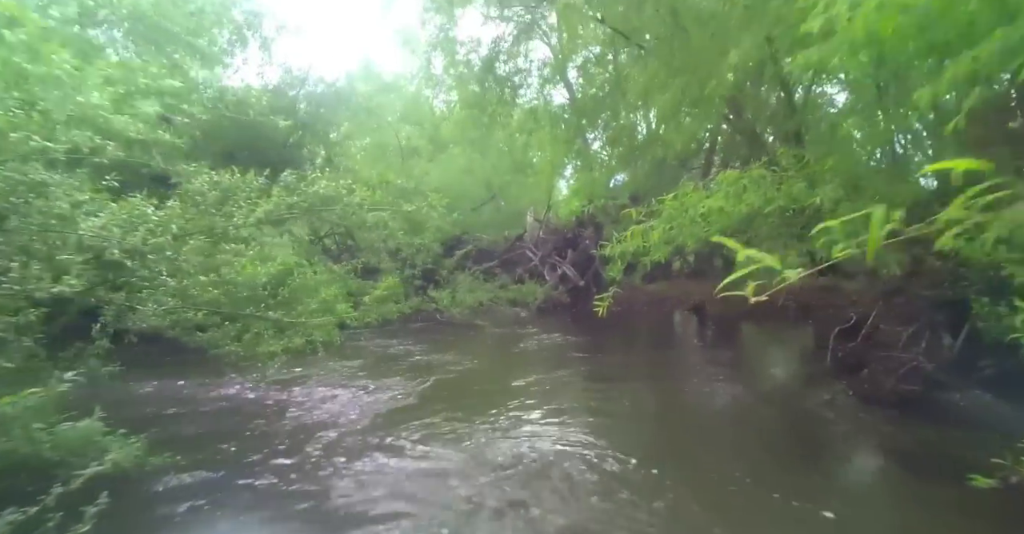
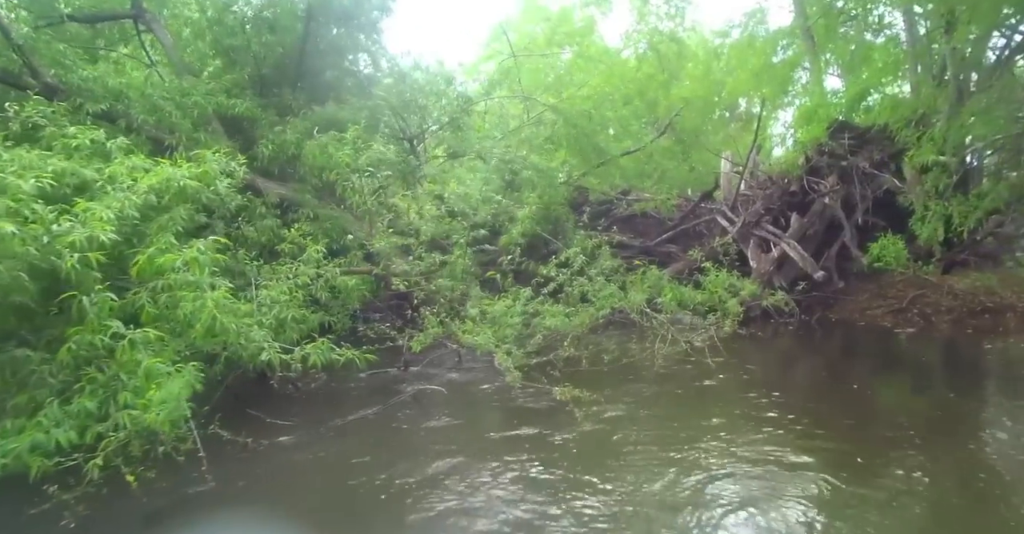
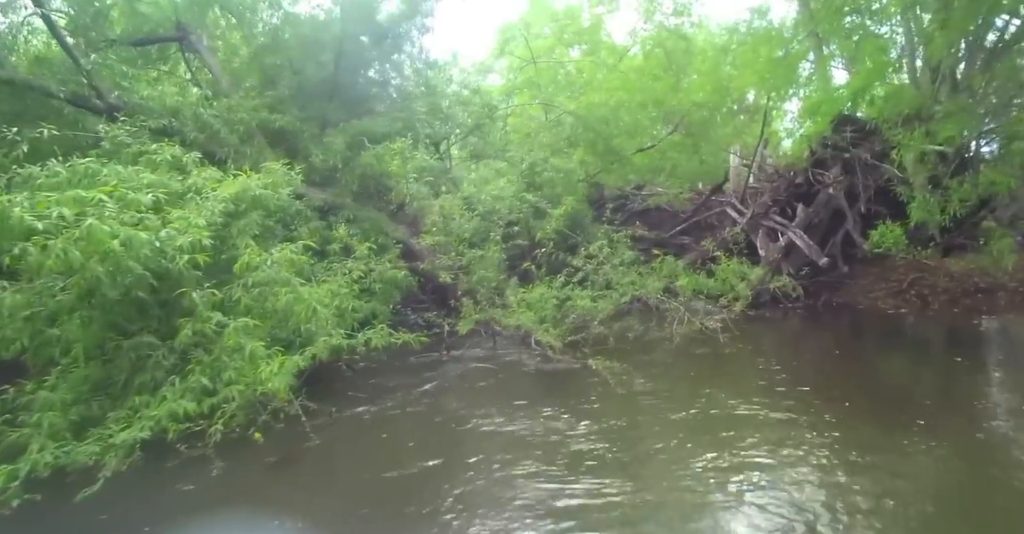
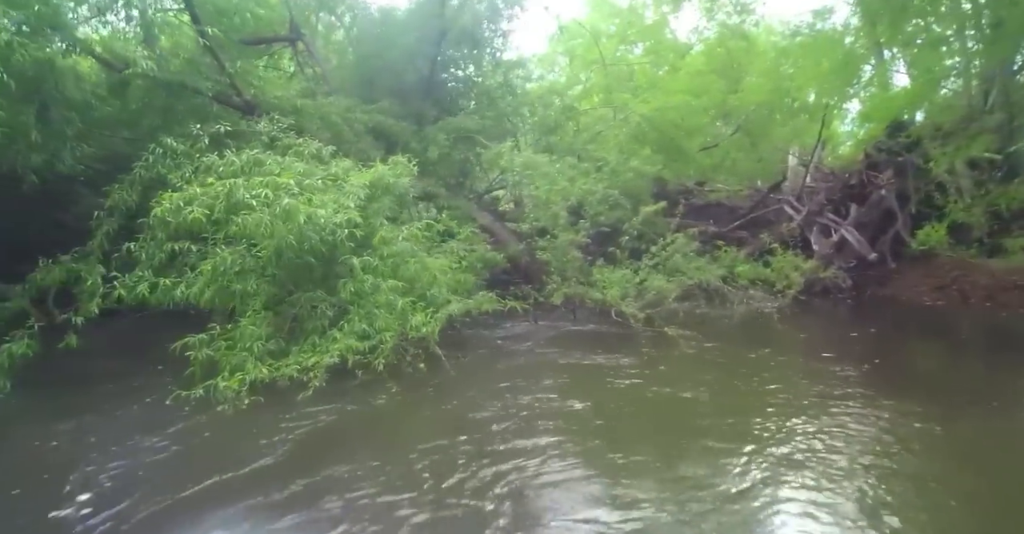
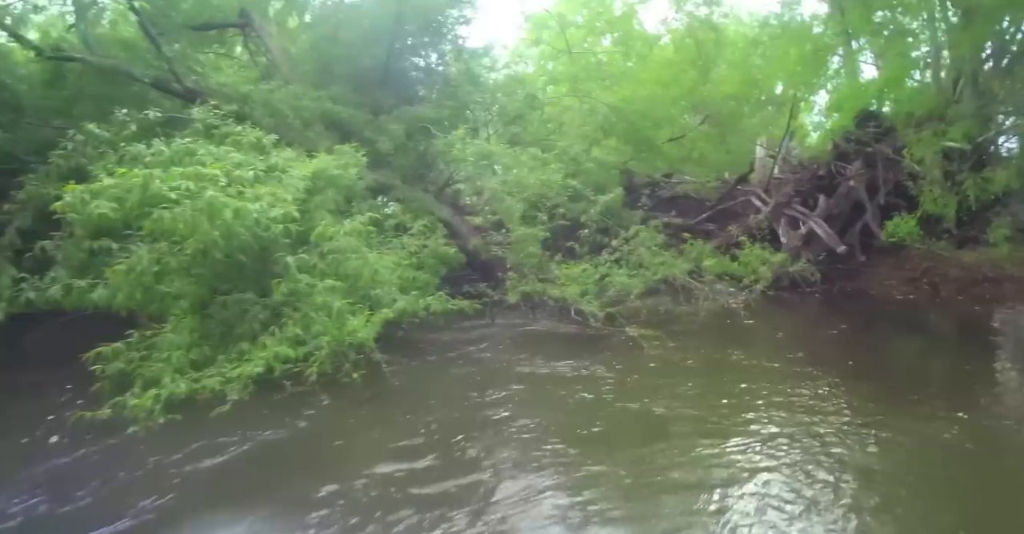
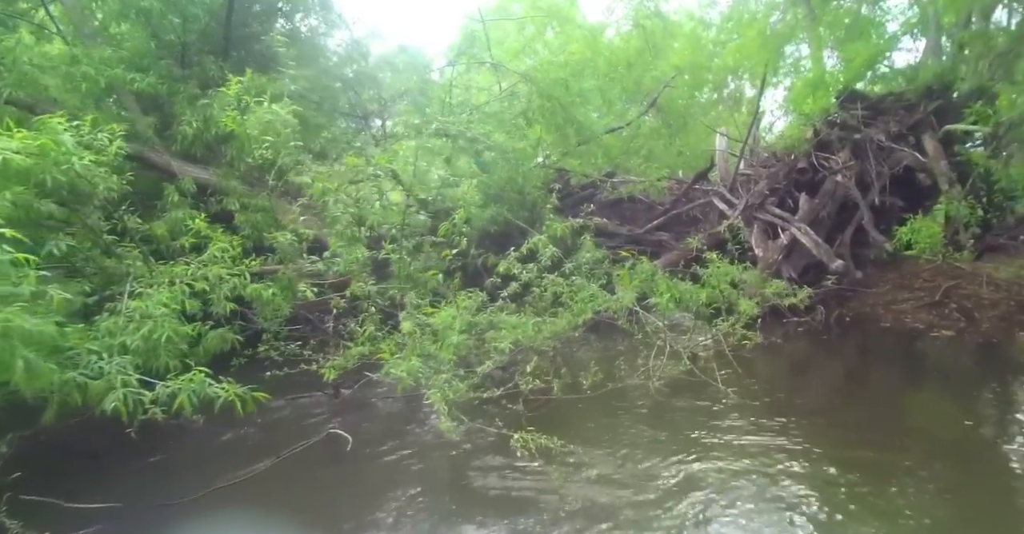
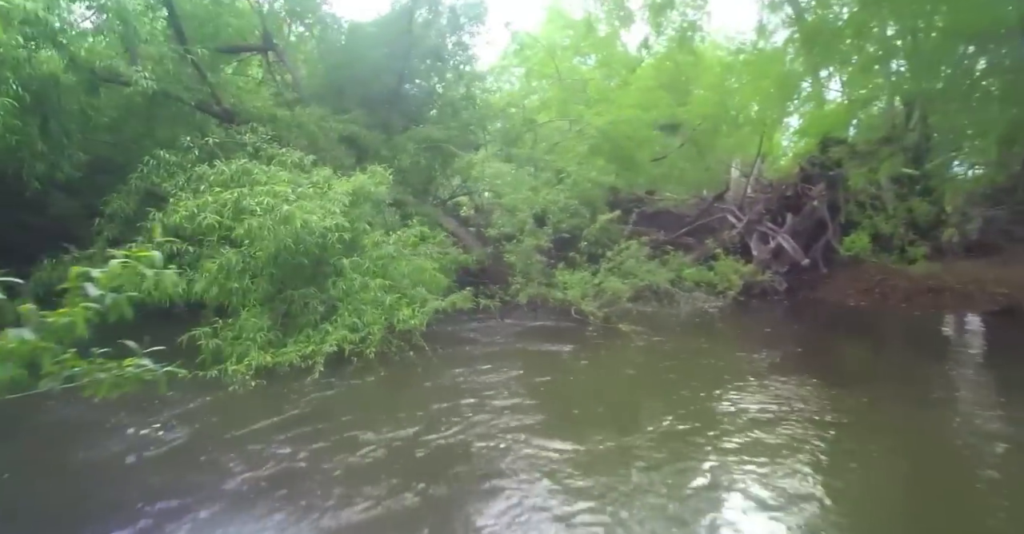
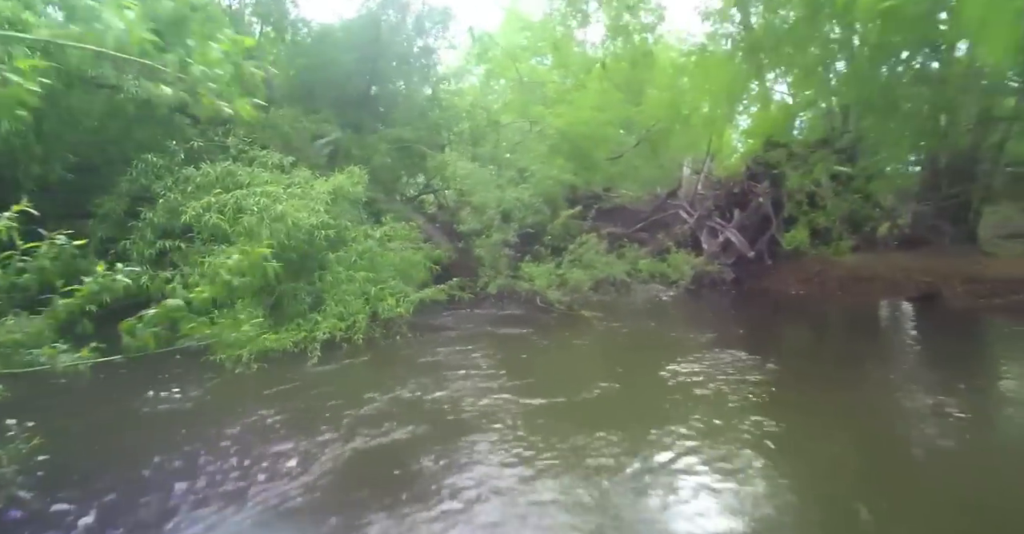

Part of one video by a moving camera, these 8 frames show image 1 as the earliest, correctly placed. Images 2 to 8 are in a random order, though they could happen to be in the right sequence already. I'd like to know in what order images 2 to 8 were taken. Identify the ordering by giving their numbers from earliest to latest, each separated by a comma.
8, 7, 4, 5, 3, 2, 6
